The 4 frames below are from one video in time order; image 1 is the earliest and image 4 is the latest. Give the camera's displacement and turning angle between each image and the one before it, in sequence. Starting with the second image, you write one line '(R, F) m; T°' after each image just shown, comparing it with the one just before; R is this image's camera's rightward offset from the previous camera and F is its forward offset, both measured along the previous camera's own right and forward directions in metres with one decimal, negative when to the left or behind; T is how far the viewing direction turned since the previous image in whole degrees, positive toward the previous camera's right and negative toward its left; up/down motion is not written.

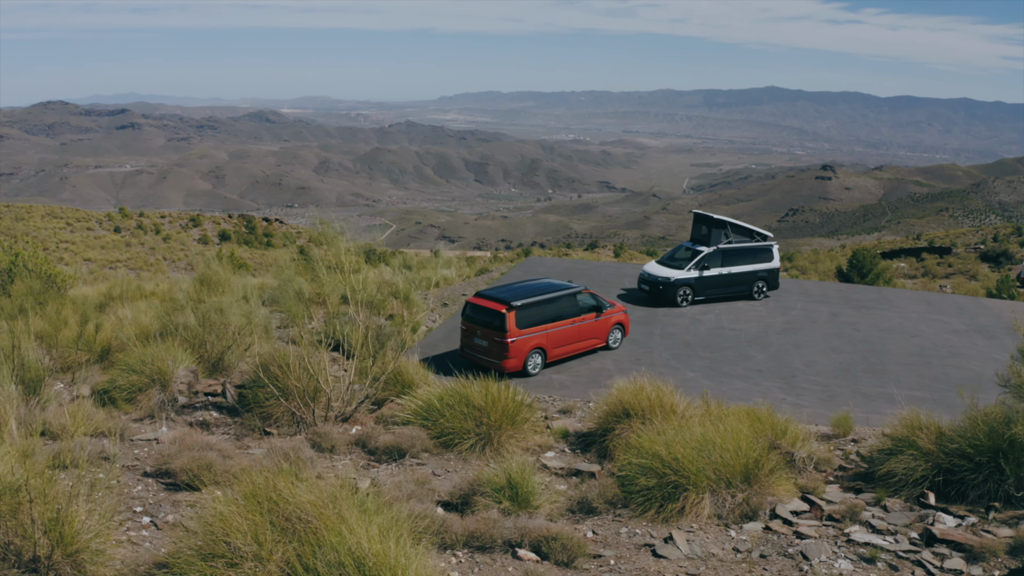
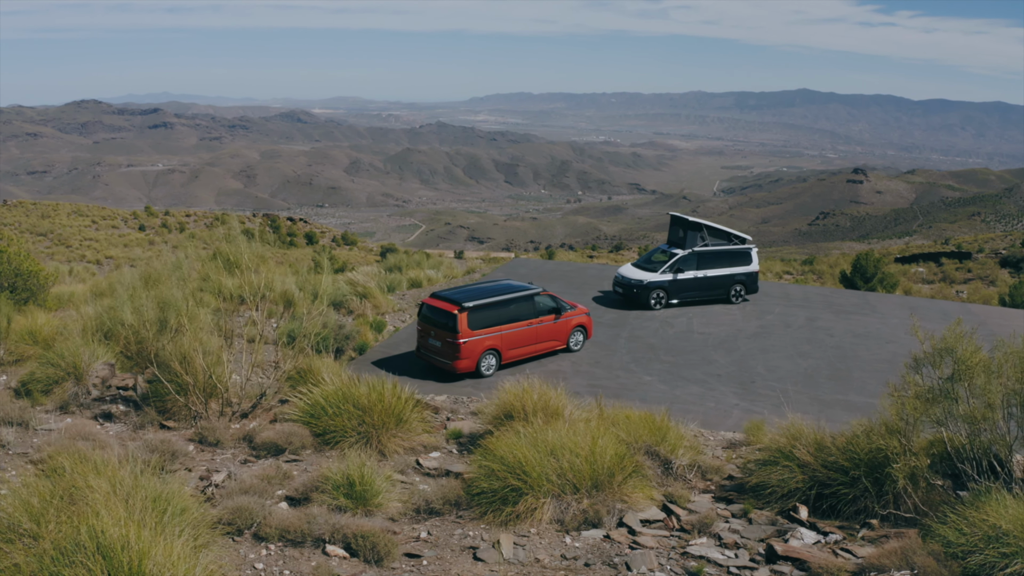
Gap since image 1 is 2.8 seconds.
(+1.4, +0.1) m; -2°
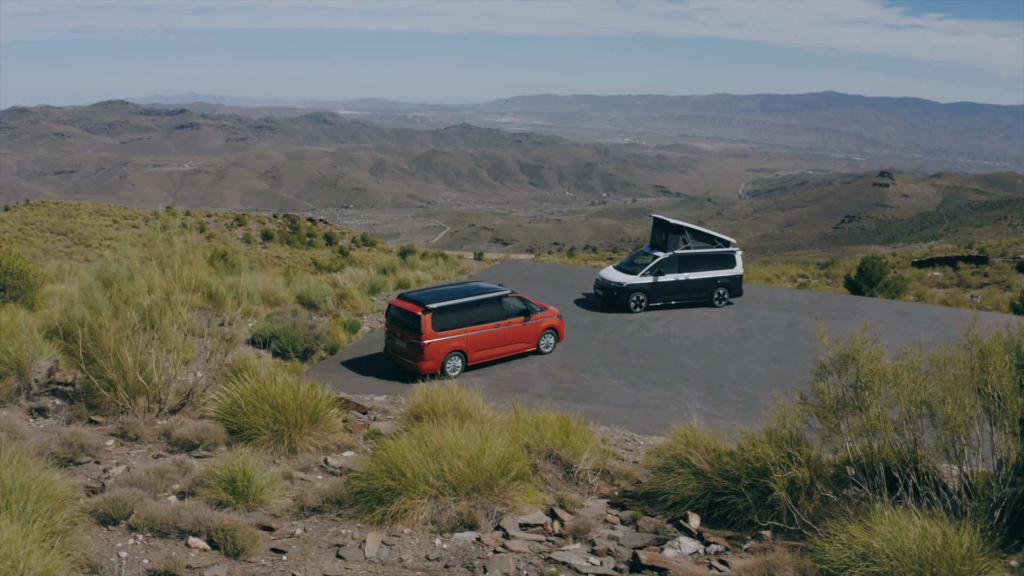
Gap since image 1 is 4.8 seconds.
(+1.1, 0.0) m; -1°
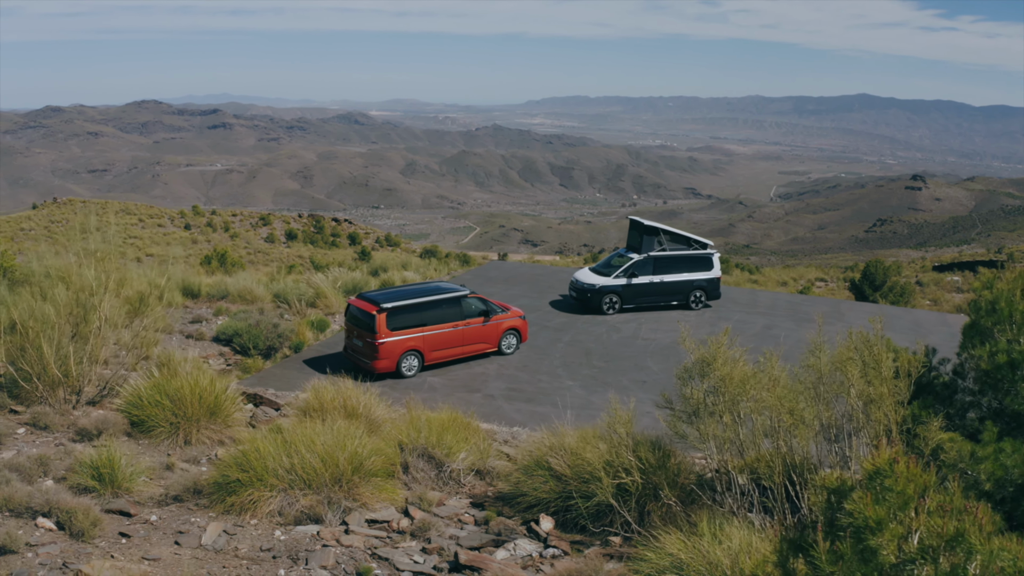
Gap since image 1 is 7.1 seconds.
(+1.4, -0.1) m; -2°
